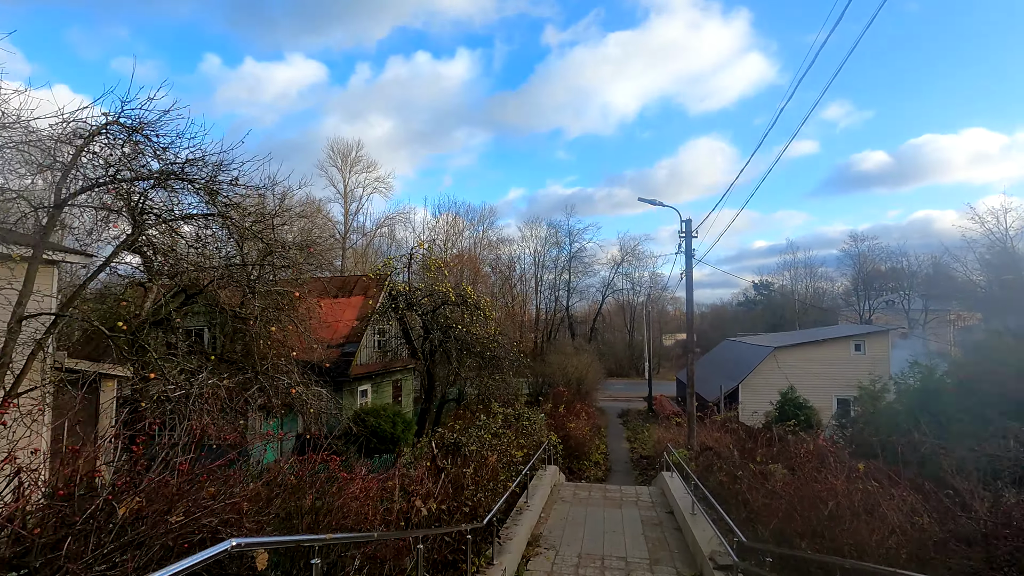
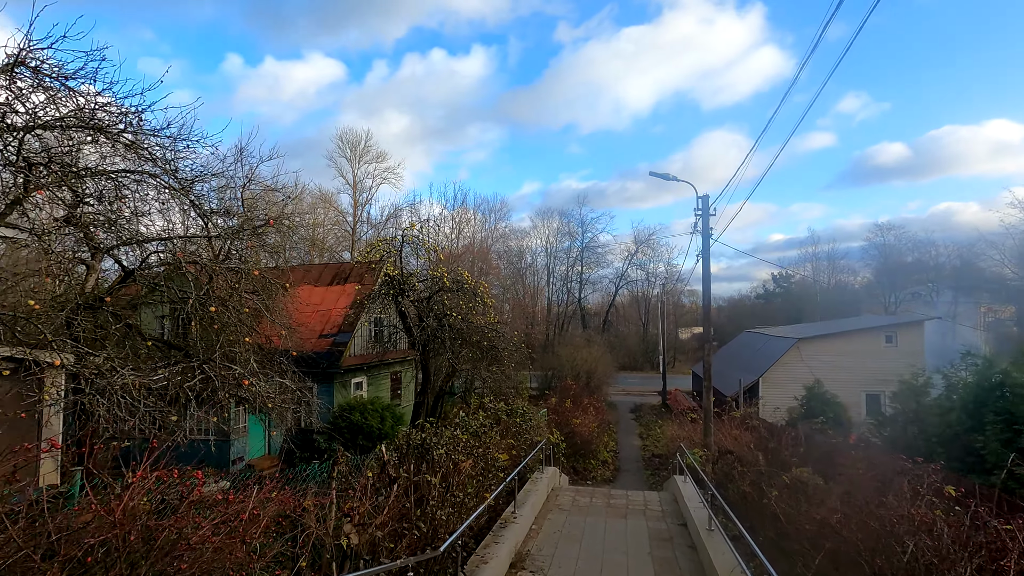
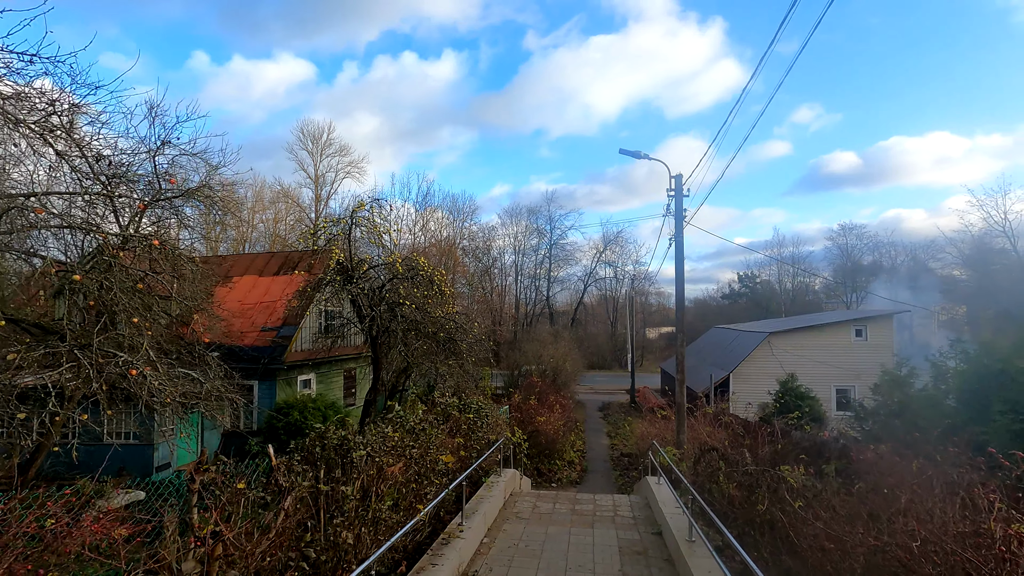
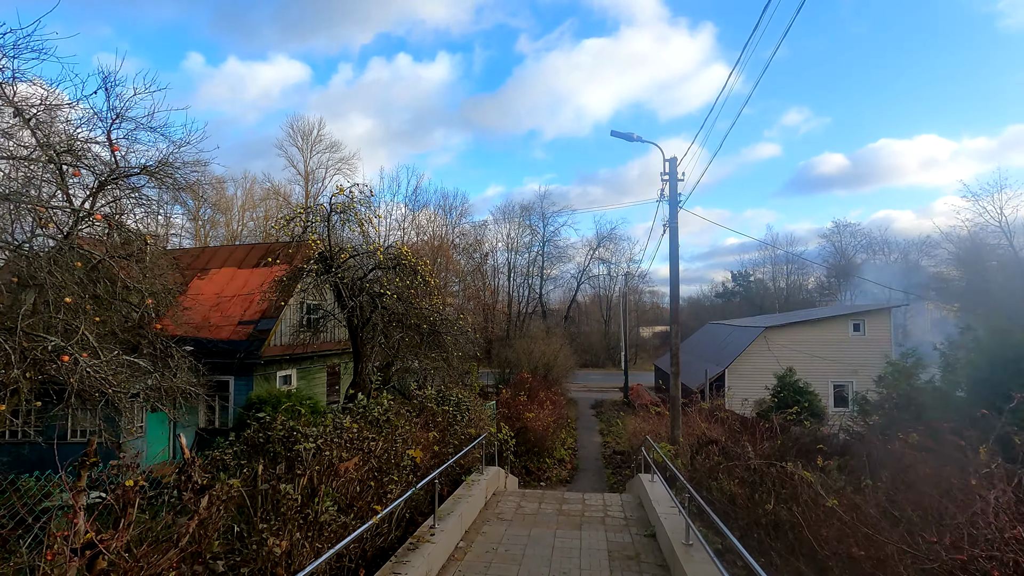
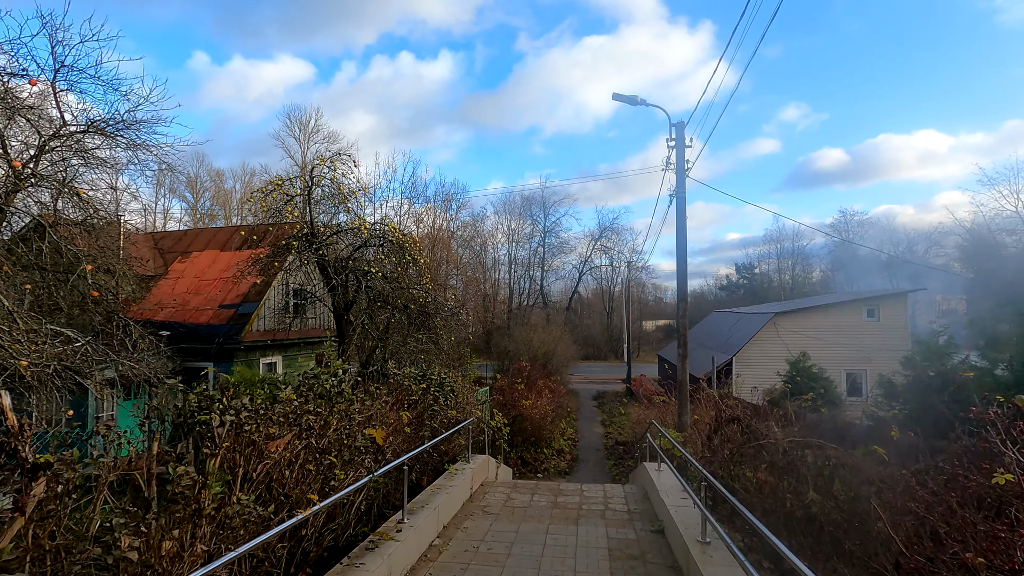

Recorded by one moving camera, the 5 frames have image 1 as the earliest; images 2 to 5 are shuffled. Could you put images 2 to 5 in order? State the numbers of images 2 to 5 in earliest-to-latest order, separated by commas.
2, 3, 4, 5
